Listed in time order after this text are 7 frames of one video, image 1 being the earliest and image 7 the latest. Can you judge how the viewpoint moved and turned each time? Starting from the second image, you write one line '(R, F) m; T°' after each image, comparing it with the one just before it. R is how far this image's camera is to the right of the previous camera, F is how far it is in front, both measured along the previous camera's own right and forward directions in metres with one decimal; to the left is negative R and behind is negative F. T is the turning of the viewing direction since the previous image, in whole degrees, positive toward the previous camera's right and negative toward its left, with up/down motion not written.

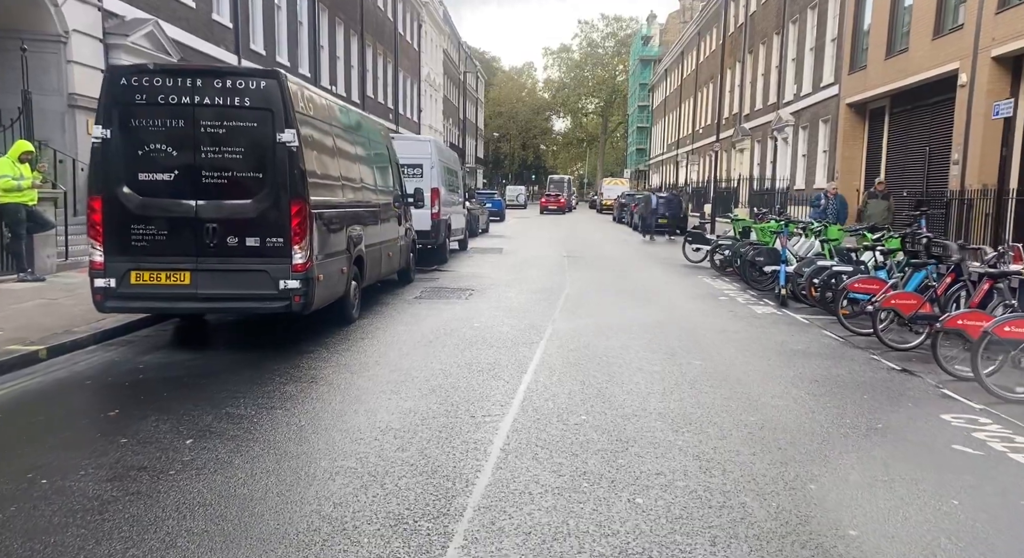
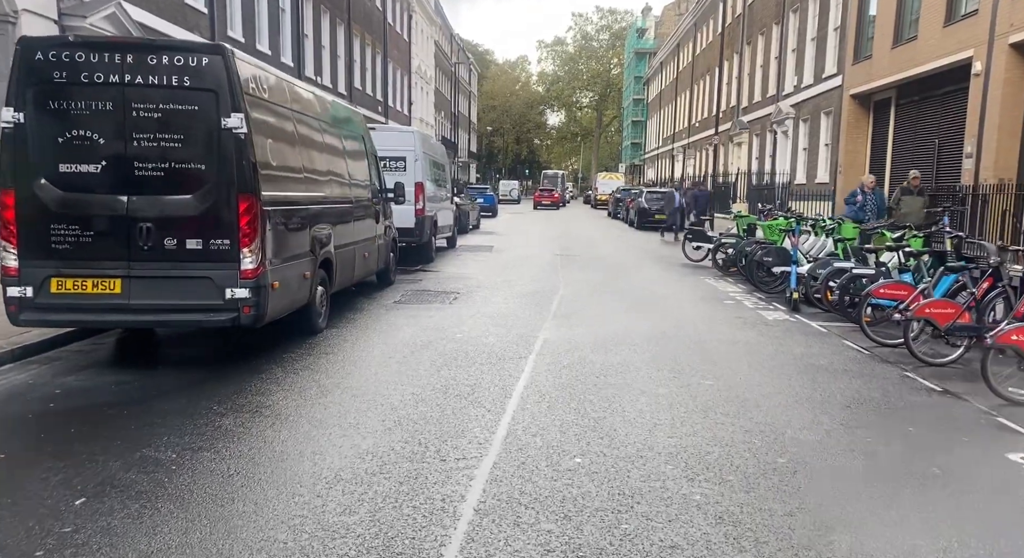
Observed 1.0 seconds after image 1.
(+0.1, +1.0) m; 0°
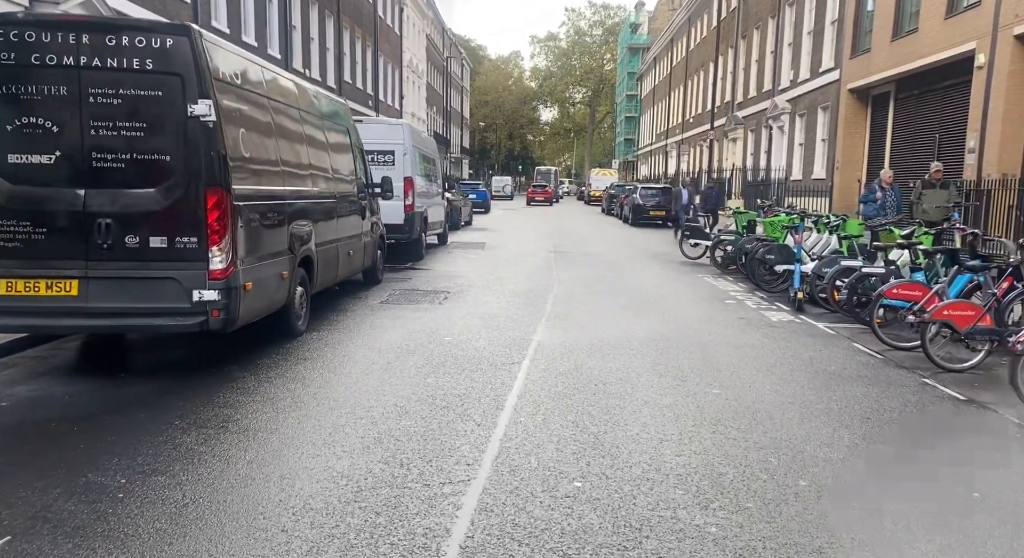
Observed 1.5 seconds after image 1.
(0.0, +0.5) m; 0°
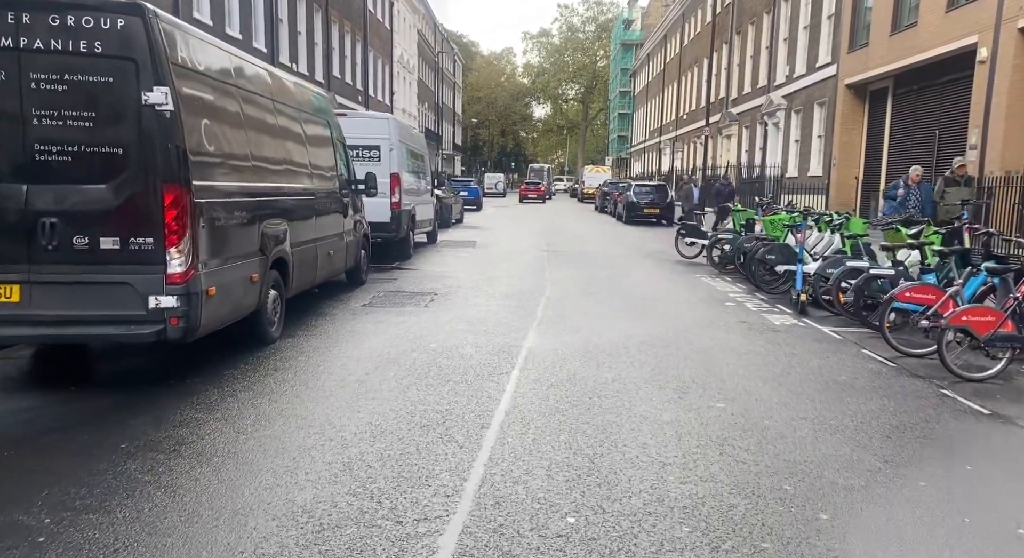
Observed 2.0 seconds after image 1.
(0.0, +0.5) m; 0°
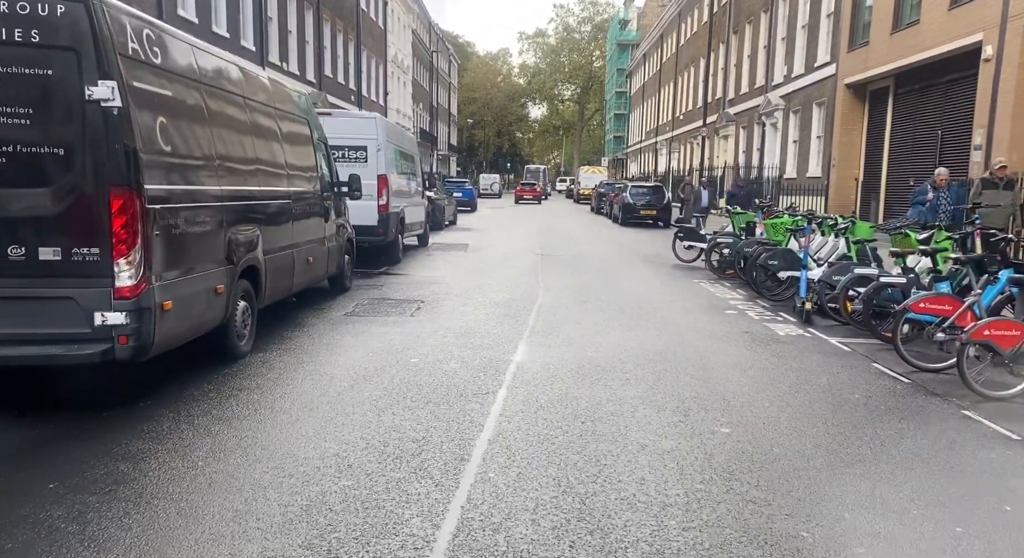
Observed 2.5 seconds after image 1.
(+0.1, +0.5) m; 0°
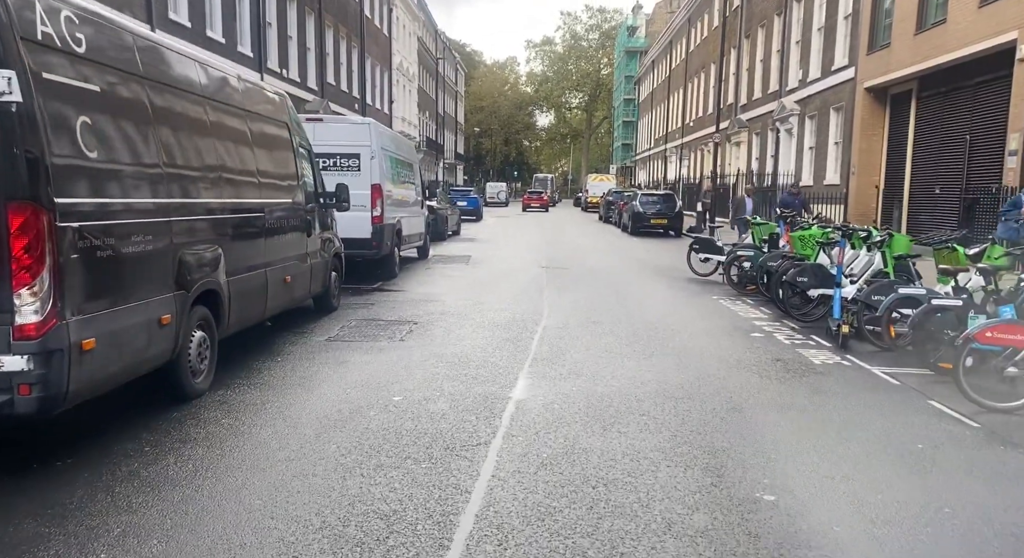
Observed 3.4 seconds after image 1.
(+0.1, +1.0) m; -1°
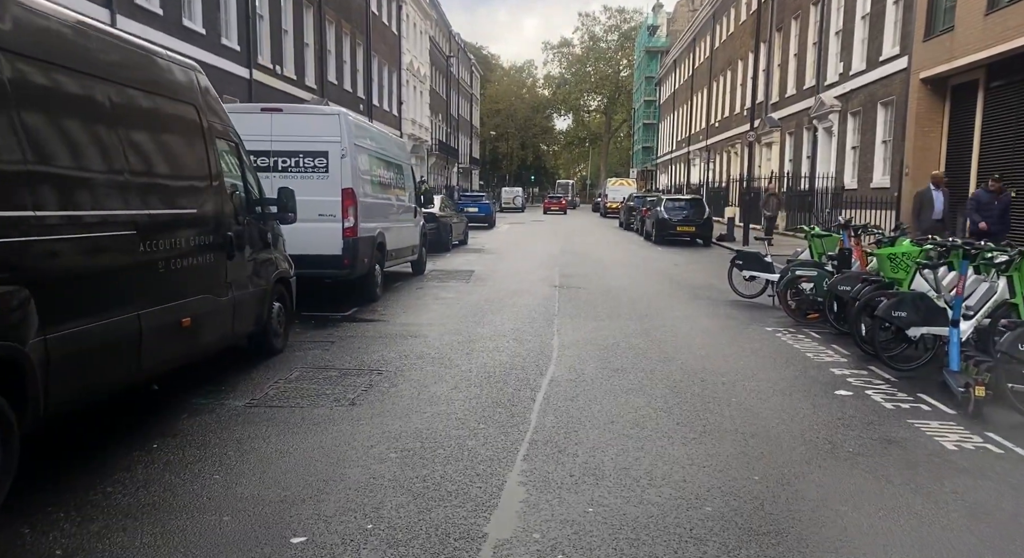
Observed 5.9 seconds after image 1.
(+0.2, +2.5) m; -1°
